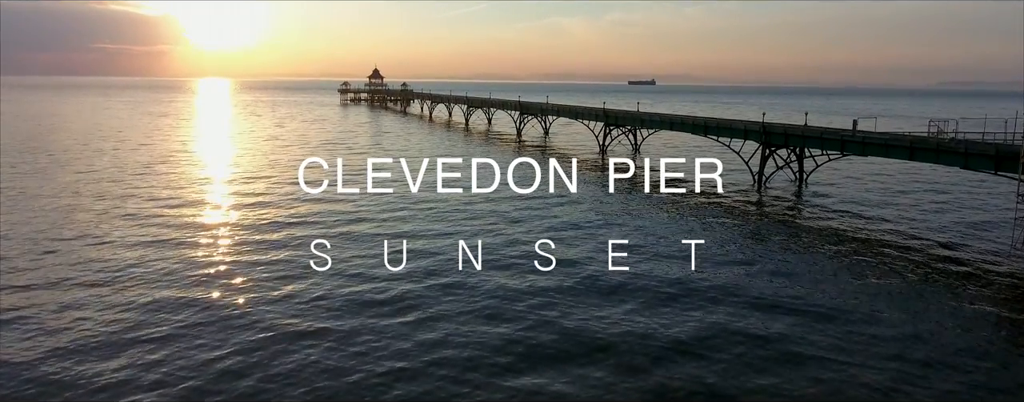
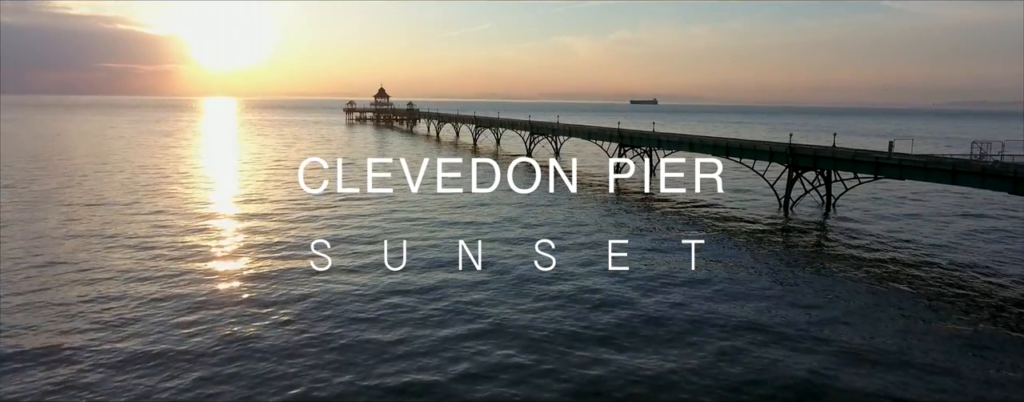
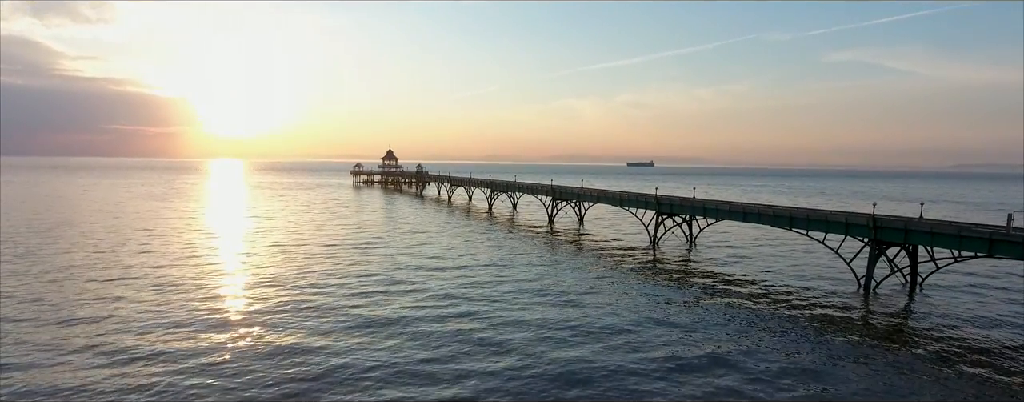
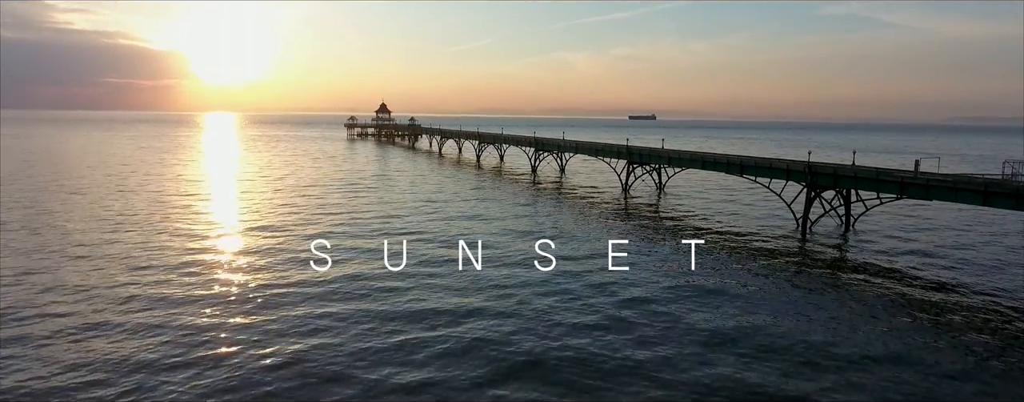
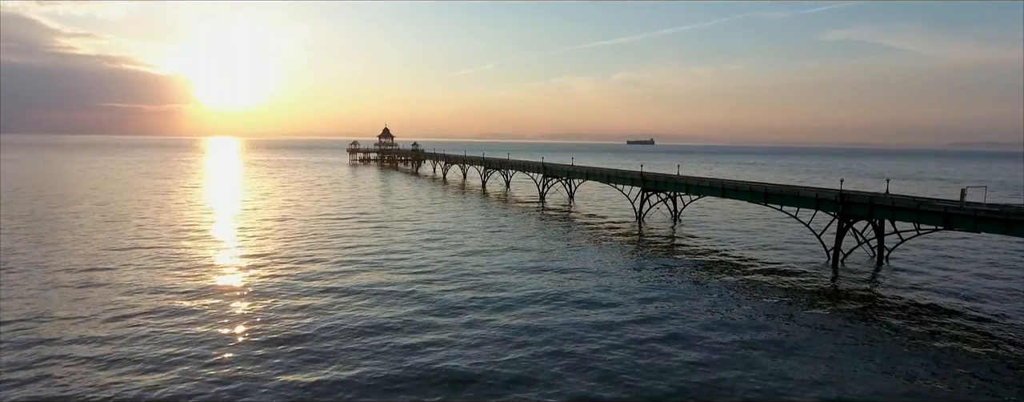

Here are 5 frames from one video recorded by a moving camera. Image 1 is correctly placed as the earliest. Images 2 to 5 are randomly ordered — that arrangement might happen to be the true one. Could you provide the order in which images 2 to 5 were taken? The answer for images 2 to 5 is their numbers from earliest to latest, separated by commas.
2, 4, 5, 3
